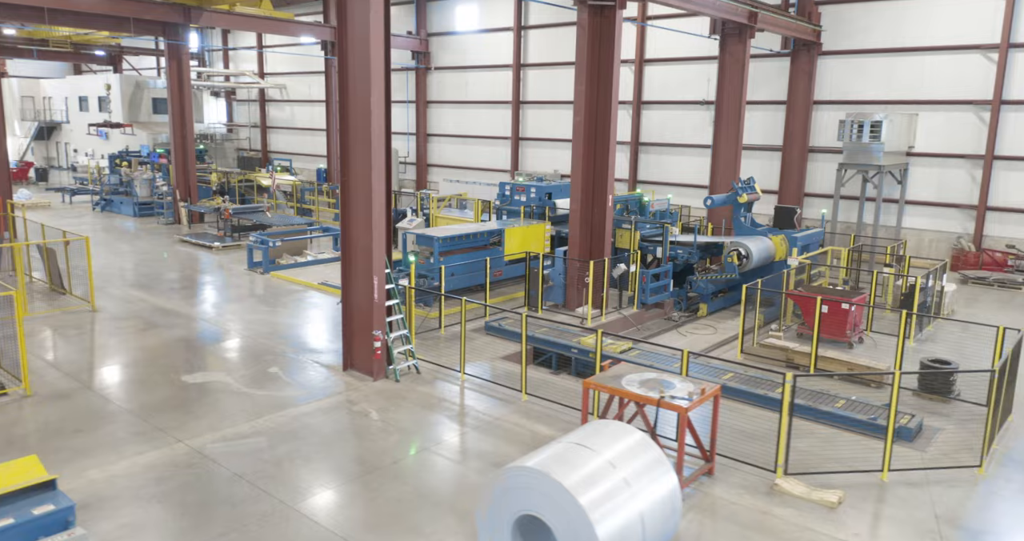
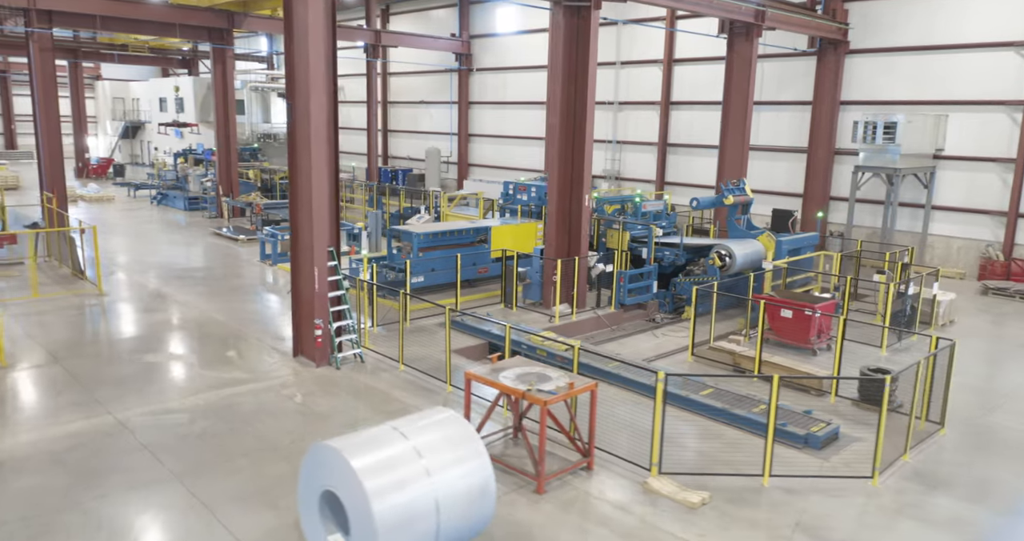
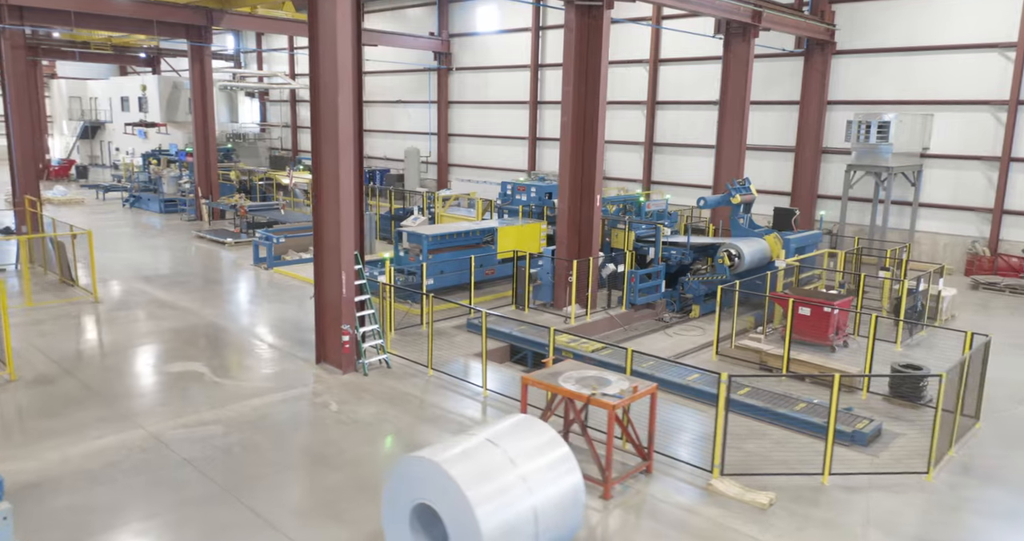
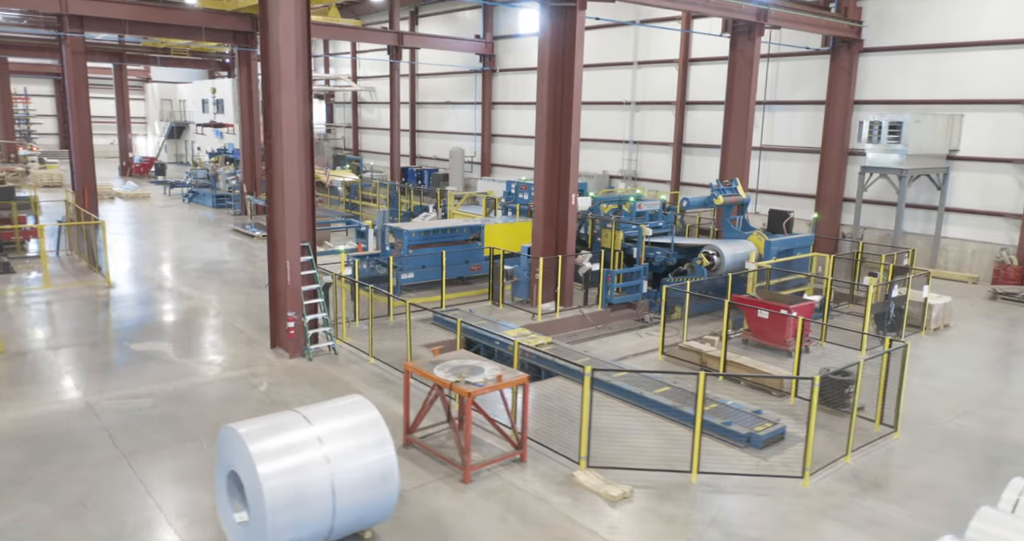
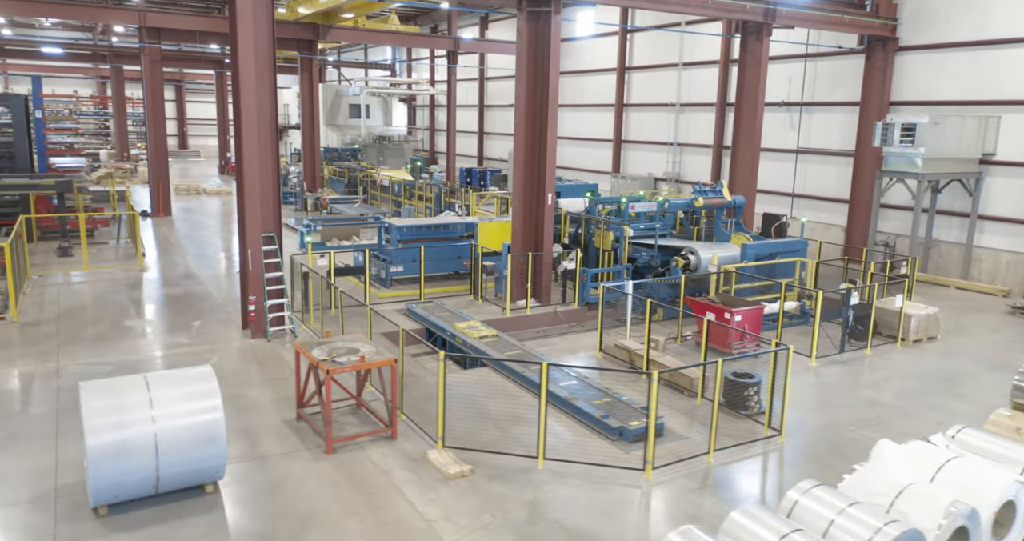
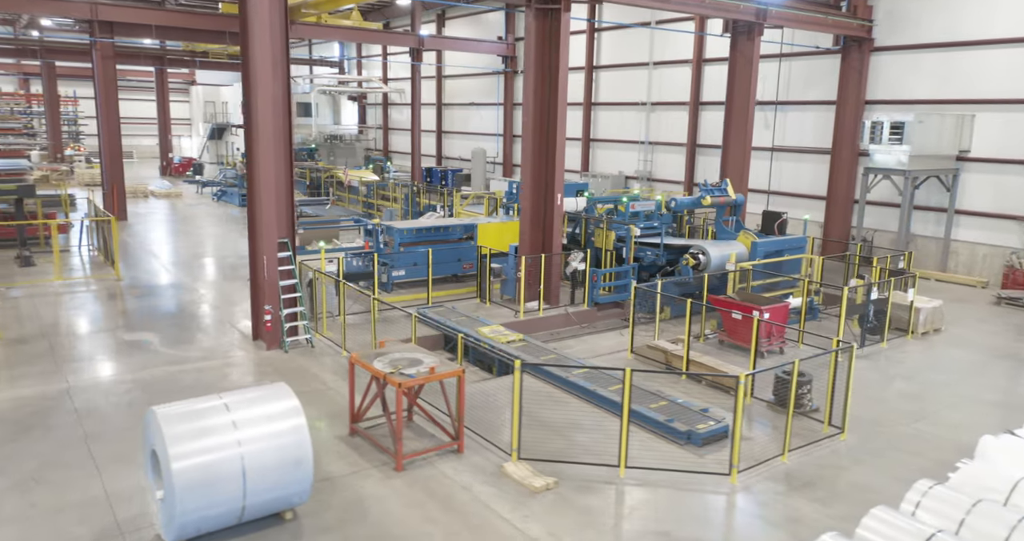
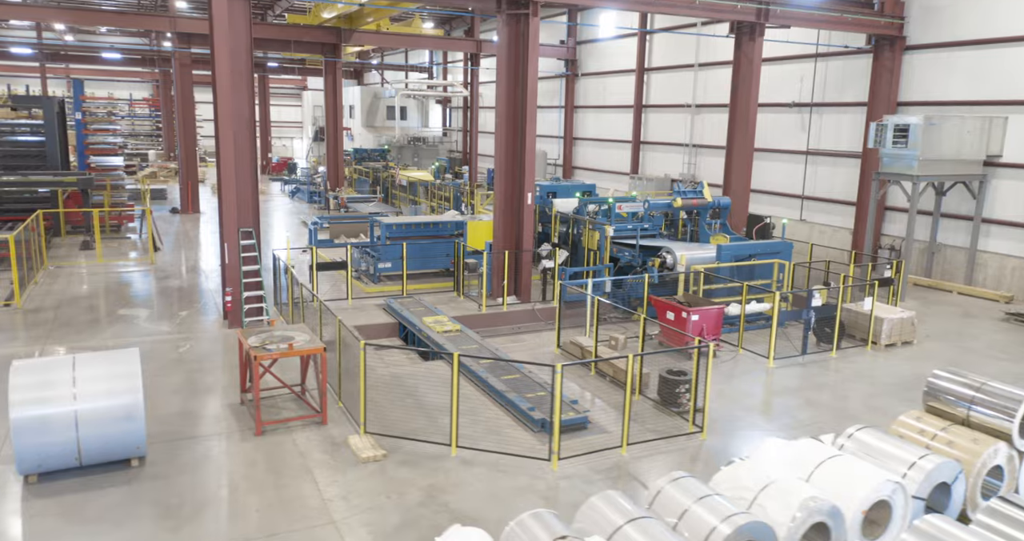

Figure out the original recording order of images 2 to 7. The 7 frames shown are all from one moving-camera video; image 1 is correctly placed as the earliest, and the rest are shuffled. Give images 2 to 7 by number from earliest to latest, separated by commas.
3, 2, 4, 6, 5, 7
